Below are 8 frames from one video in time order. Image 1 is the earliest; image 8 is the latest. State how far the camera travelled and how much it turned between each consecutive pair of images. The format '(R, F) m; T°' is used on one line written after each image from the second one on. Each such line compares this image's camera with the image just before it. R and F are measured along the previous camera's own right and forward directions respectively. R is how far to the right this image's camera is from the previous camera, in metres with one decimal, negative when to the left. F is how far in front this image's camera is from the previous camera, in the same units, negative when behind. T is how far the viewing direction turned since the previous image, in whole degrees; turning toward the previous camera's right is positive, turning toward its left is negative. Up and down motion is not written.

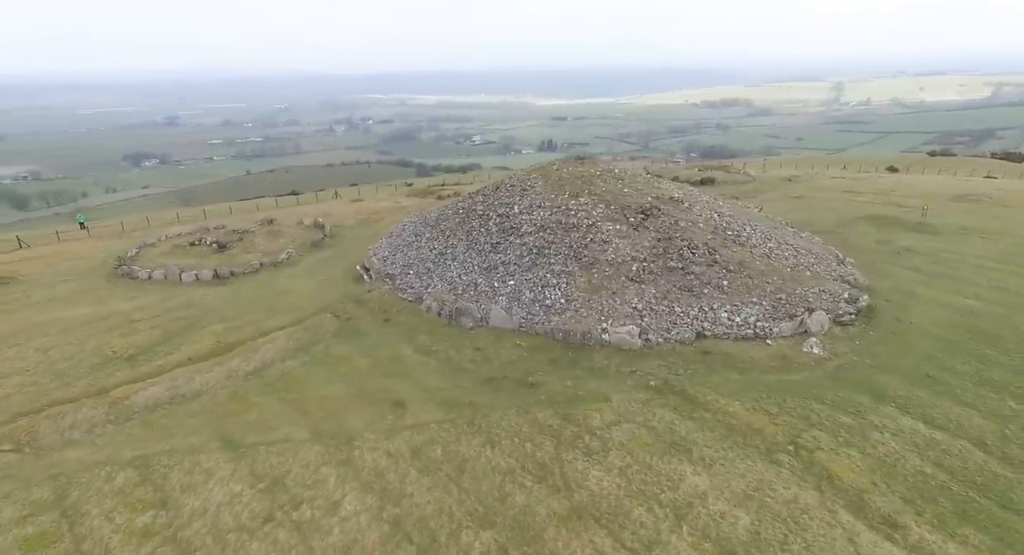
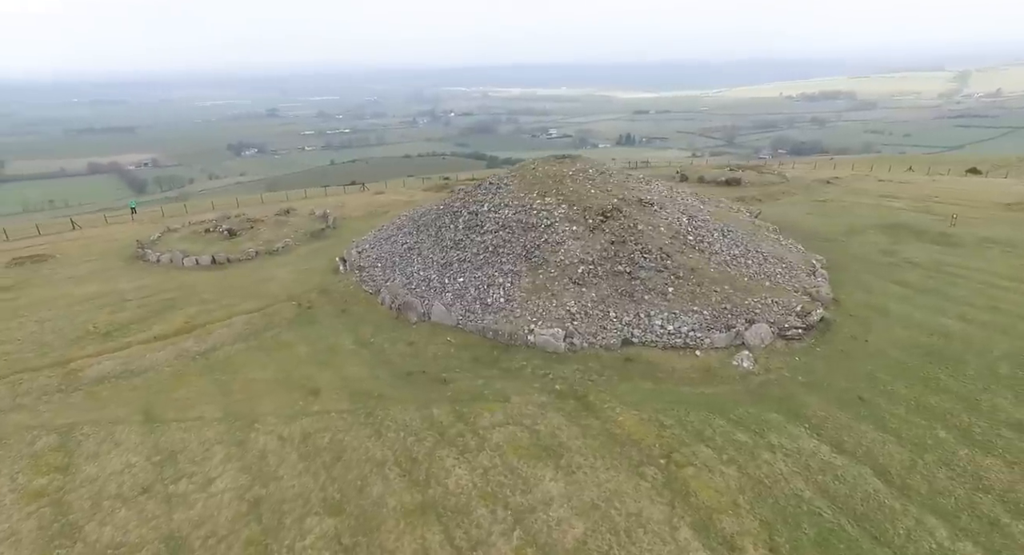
(+3.7, +0.1) m; -5°
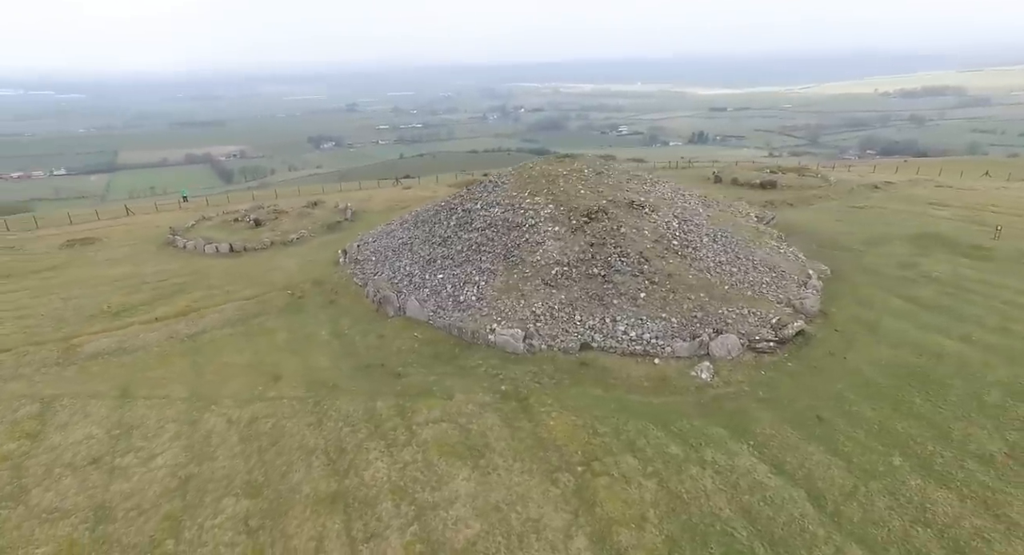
(+2.5, +0.1) m; -5°
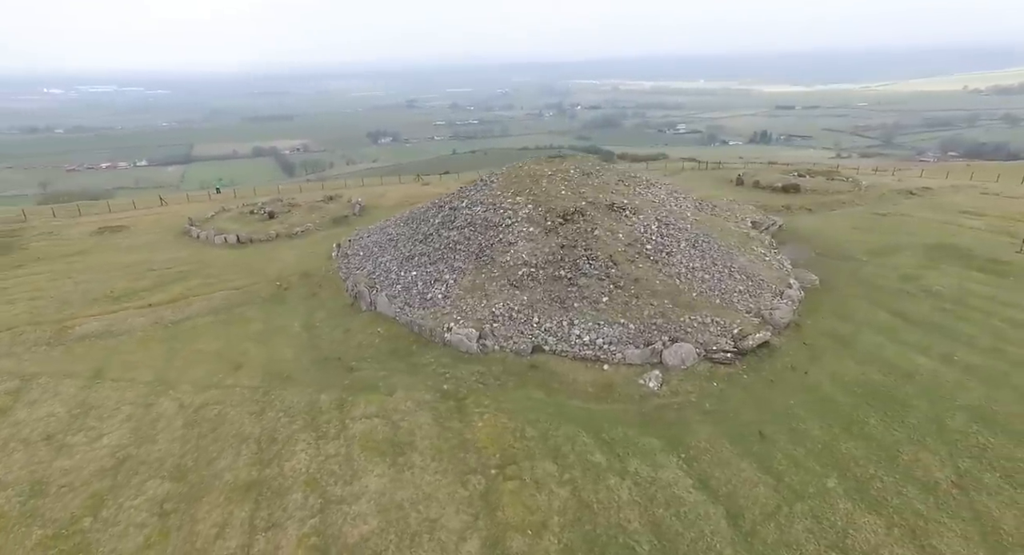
(+2.4, +0.1) m; -4°
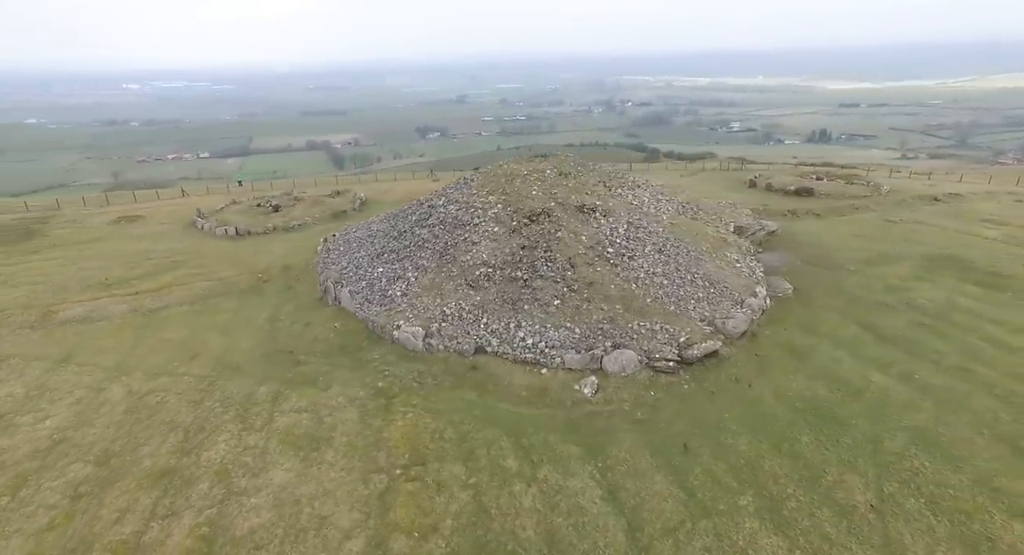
(+2.4, +0.1) m; -3°
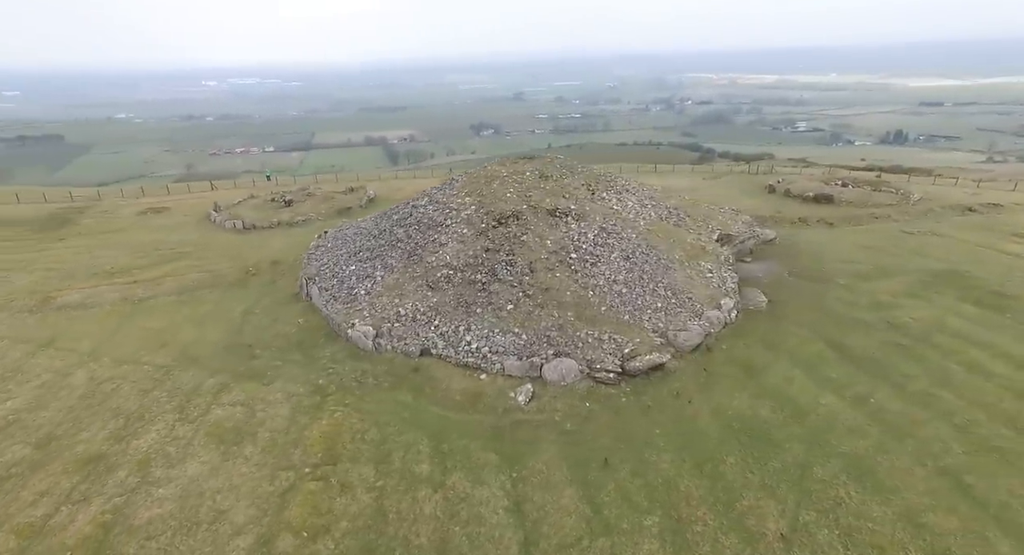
(+2.5, +0.1) m; -4°
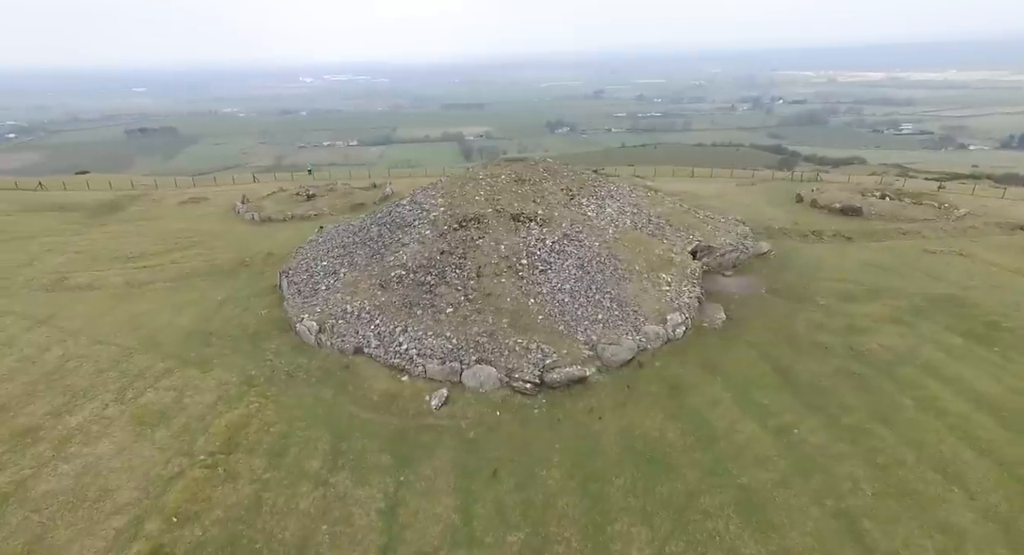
(+3.5, +0.2) m; -5°
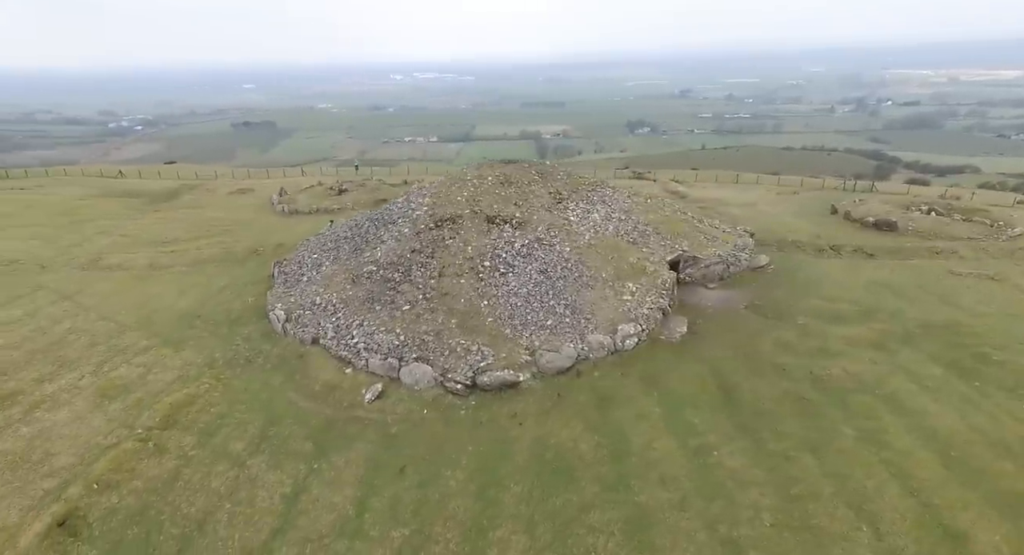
(+3.2, 0.0) m; -6°
